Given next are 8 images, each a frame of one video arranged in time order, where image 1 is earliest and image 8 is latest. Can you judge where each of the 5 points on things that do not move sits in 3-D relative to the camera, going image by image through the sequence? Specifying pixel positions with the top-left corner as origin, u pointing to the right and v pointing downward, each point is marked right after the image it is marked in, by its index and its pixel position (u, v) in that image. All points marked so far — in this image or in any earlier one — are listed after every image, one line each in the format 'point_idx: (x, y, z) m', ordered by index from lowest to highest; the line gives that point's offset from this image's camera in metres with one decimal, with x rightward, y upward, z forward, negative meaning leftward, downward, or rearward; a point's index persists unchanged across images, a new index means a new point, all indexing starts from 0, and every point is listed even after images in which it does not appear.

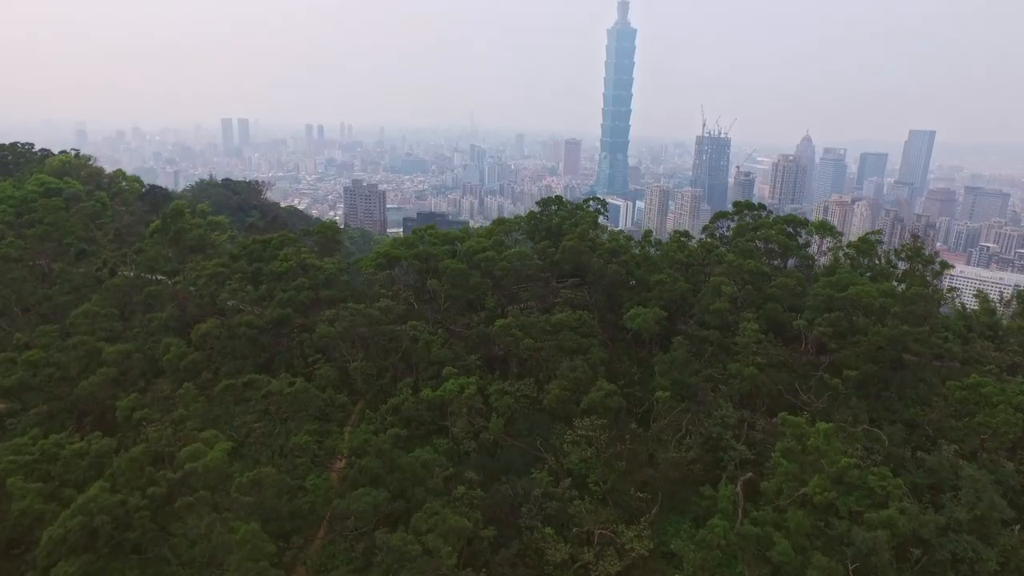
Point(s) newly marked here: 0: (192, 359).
0: (-3.7, -0.8, +7.6) m
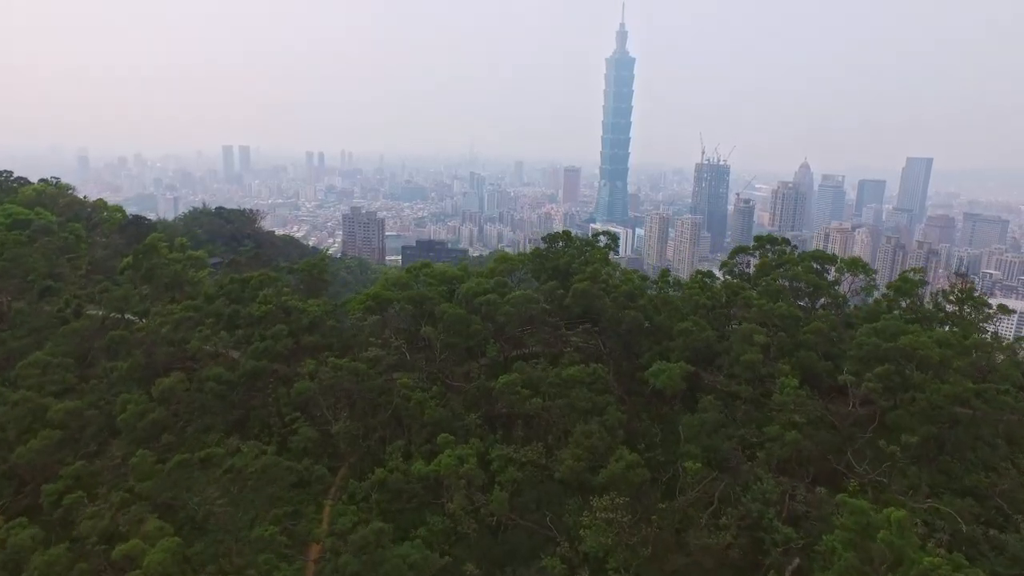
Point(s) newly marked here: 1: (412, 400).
0: (-3.6, -1.3, +6.6) m
1: (-1.1, -1.2, +6.9) m
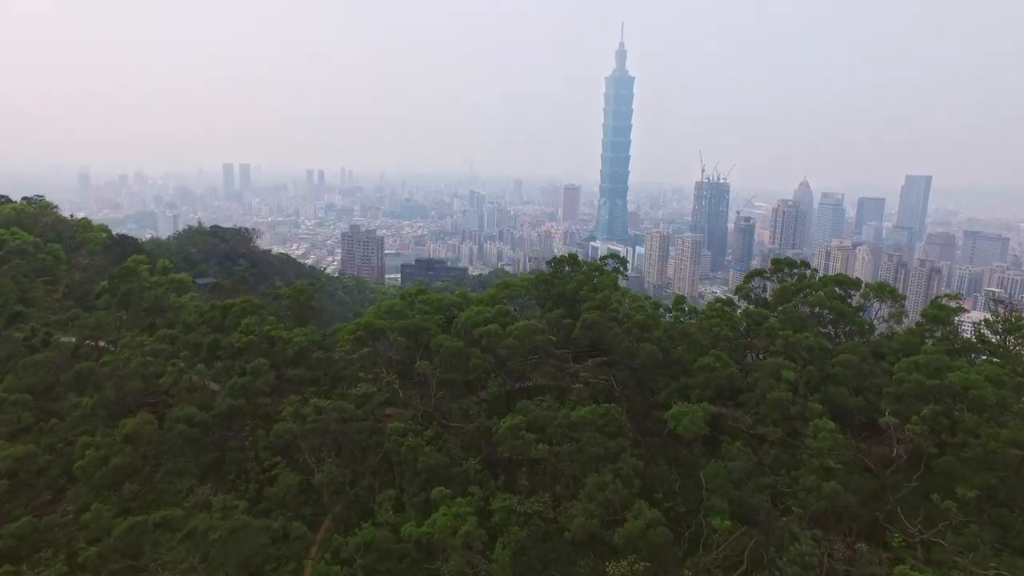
0: (-3.6, -1.6, +5.9) m
1: (-1.0, -1.5, +6.2) m
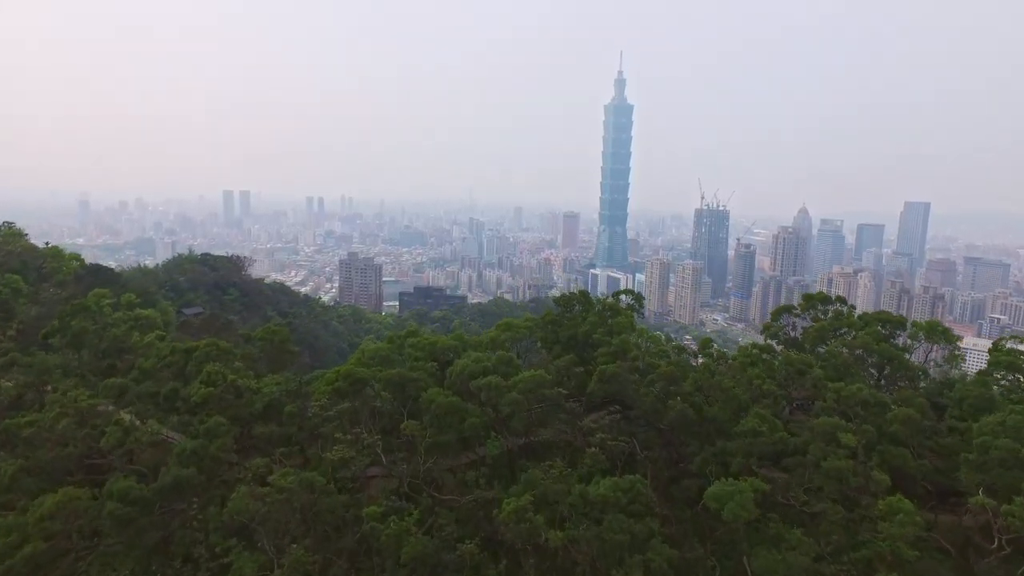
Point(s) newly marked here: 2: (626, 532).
0: (-3.6, -2.0, +4.8) m
1: (-1.0, -1.8, +5.1) m
2: (+0.8, -1.8, +4.8) m
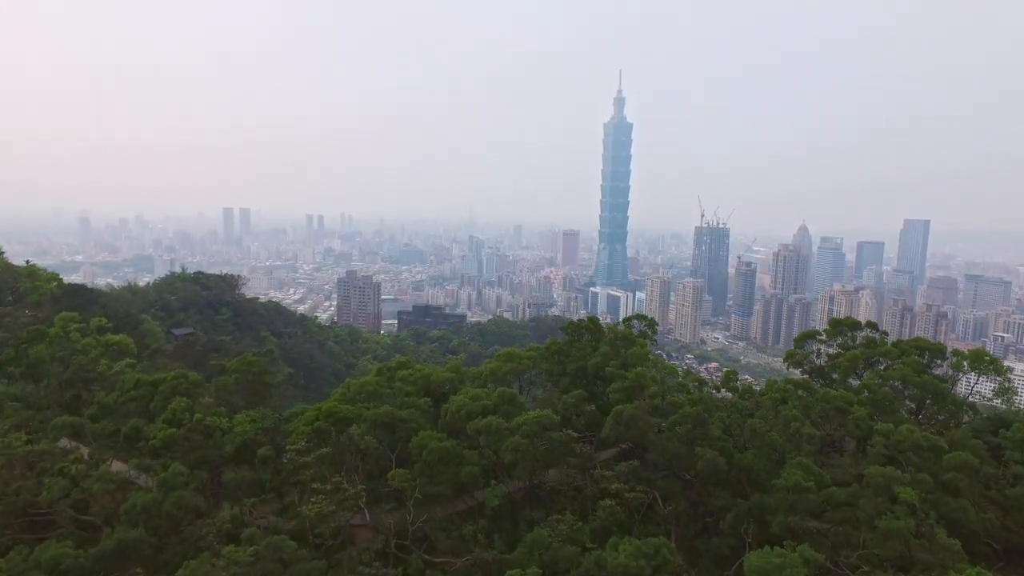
0: (-3.5, -2.2, +4.1) m
1: (-1.0, -2.1, +4.3) m
2: (+0.9, -2.0, +4.0) m
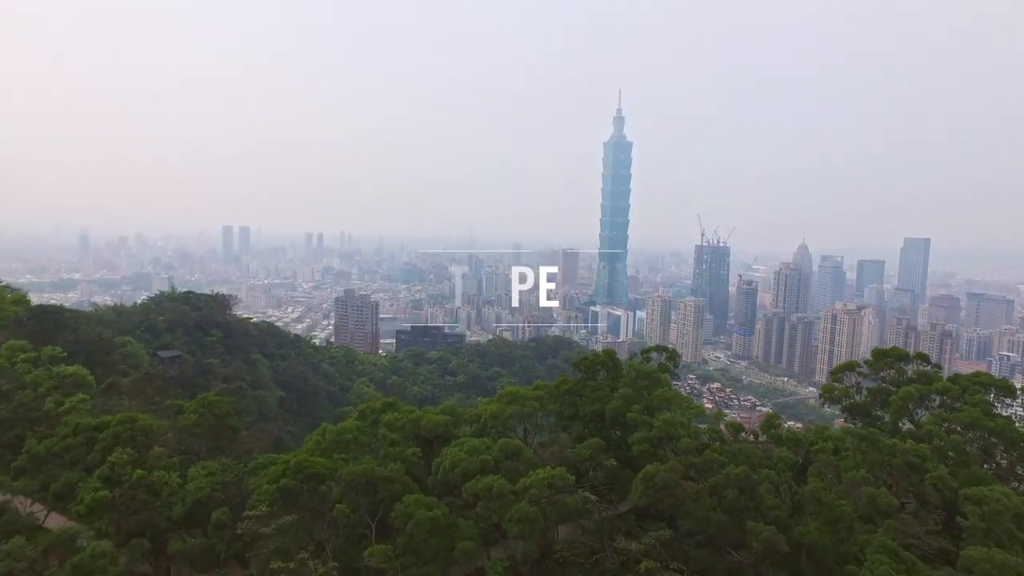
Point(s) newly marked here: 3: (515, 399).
0: (-3.5, -2.4, +3.1) m
1: (-0.9, -2.2, +3.3) m
2: (+0.9, -2.1, +3.0) m
3: (+0.1, -1.0, +5.7) m
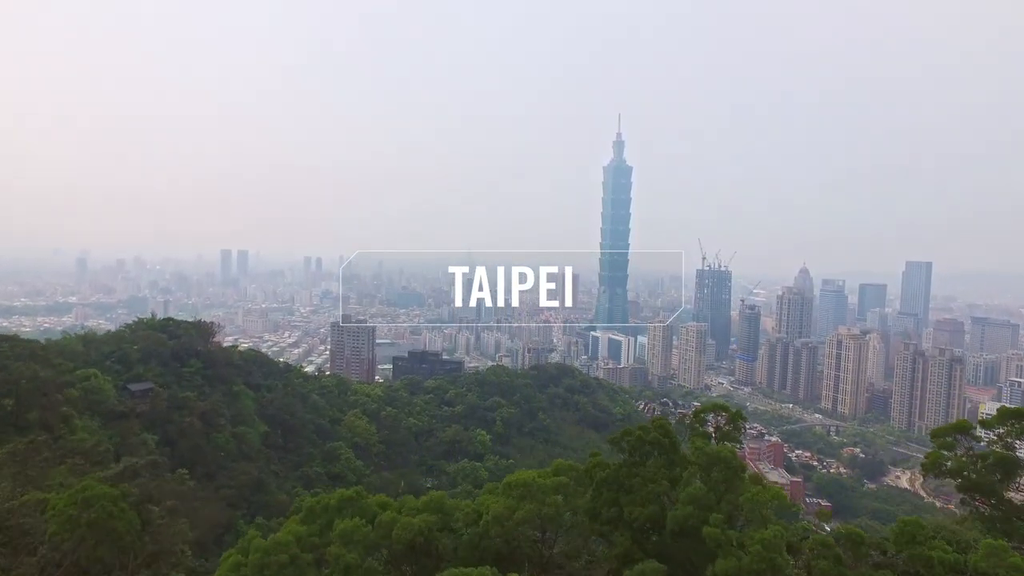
0: (-3.4, -2.5, +1.2) m
1: (-0.8, -2.4, +1.5) m
2: (+1.0, -2.3, +1.2) m
3: (+0.1, -1.2, +3.9) m
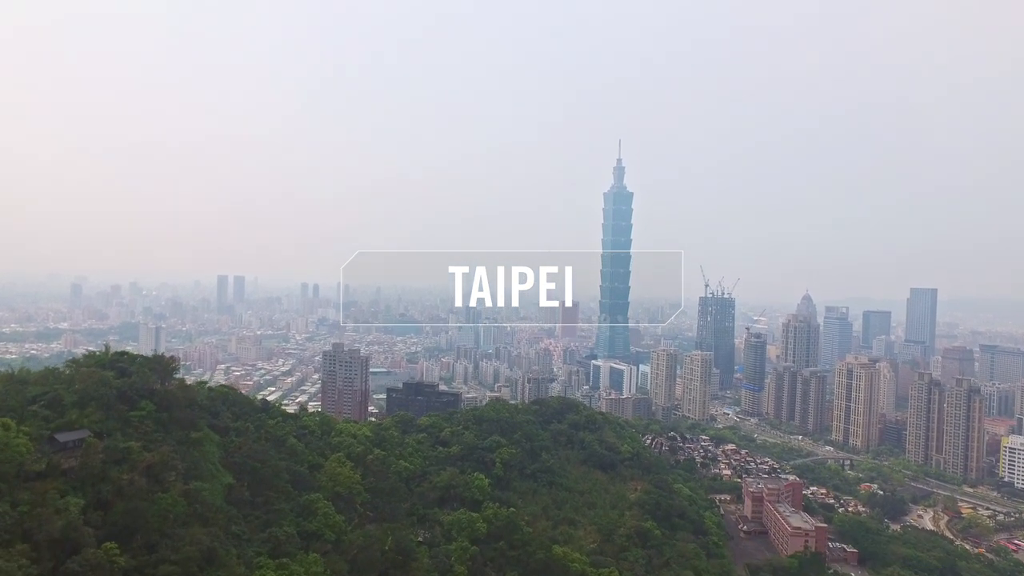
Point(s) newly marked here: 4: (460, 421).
0: (-3.3, -2.6, -2.2) m
1: (-0.7, -2.5, -1.9) m
2: (+1.1, -2.4, -2.2) m
3: (+0.3, -1.4, +0.6) m
4: (-1.9, -5.0, +22.6) m
